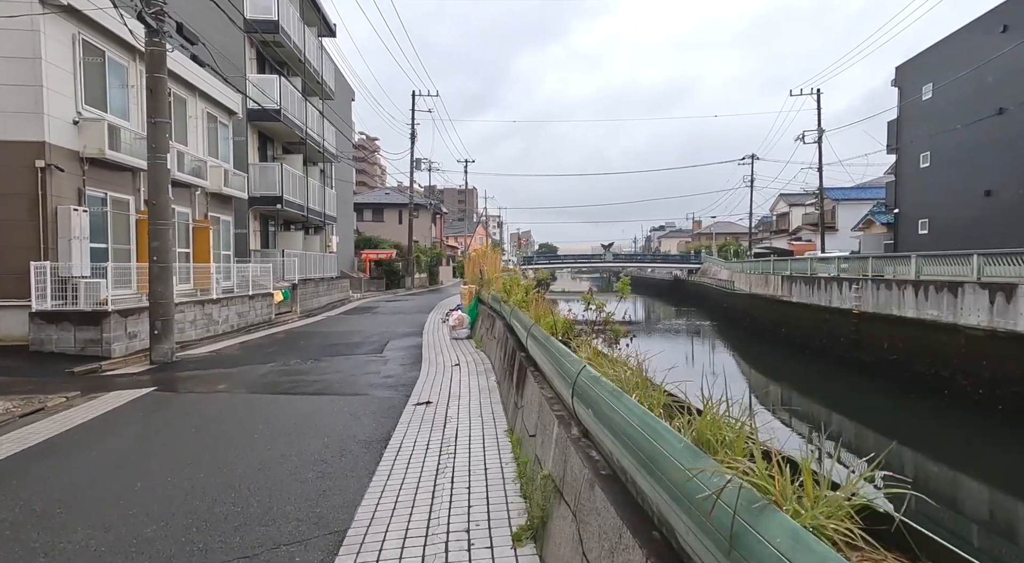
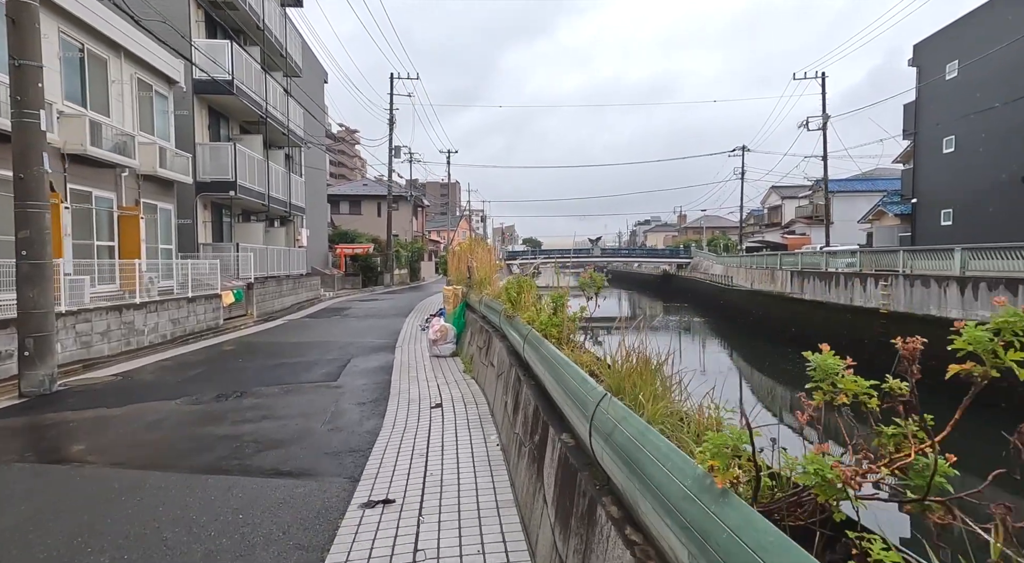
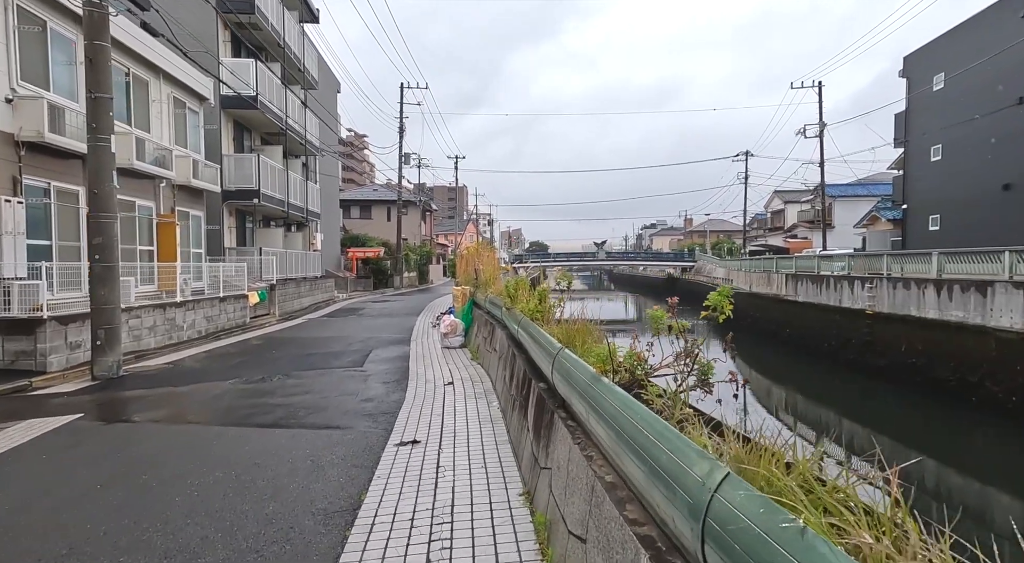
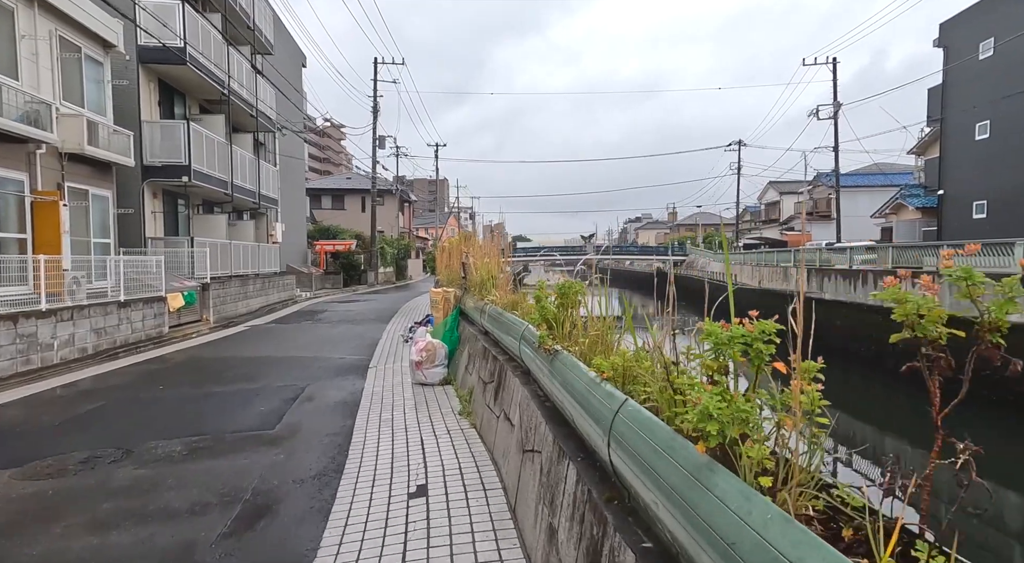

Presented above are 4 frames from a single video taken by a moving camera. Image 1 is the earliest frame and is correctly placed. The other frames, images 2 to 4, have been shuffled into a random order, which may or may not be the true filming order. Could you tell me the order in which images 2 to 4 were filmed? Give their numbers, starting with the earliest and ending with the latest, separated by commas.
3, 2, 4
